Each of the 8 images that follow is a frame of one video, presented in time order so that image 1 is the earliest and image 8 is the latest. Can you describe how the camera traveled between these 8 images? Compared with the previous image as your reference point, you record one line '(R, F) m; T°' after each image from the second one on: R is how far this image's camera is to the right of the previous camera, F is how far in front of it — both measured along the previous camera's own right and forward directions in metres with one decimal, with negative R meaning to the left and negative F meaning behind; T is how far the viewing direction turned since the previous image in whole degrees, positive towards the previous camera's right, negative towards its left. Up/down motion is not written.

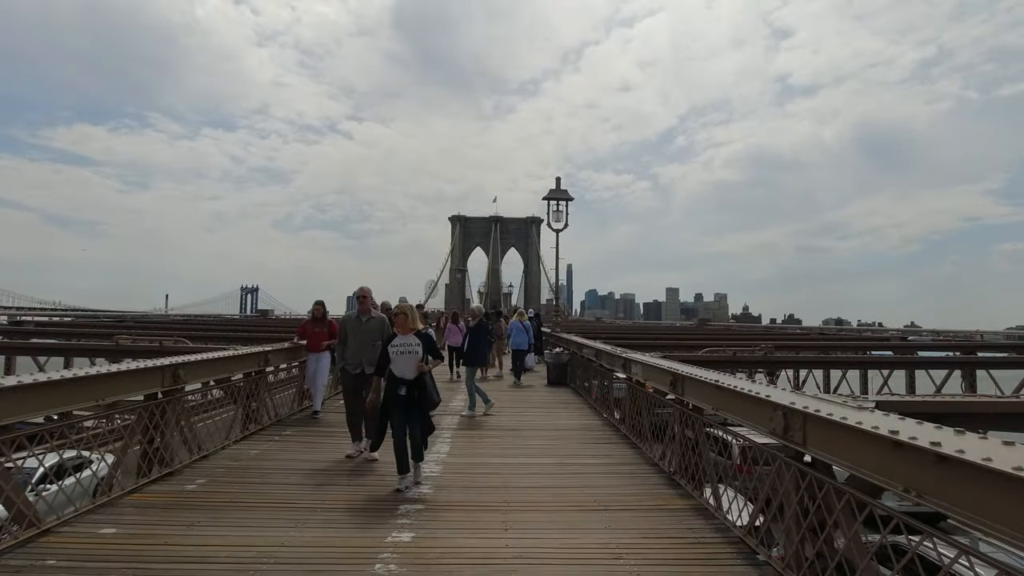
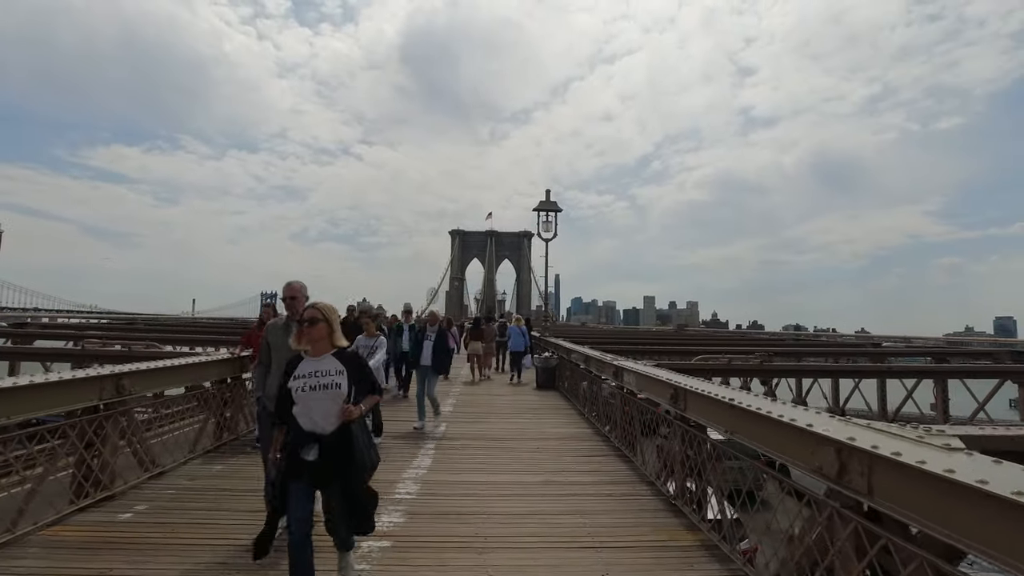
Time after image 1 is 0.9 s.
(0.0, +0.4) m; +2°
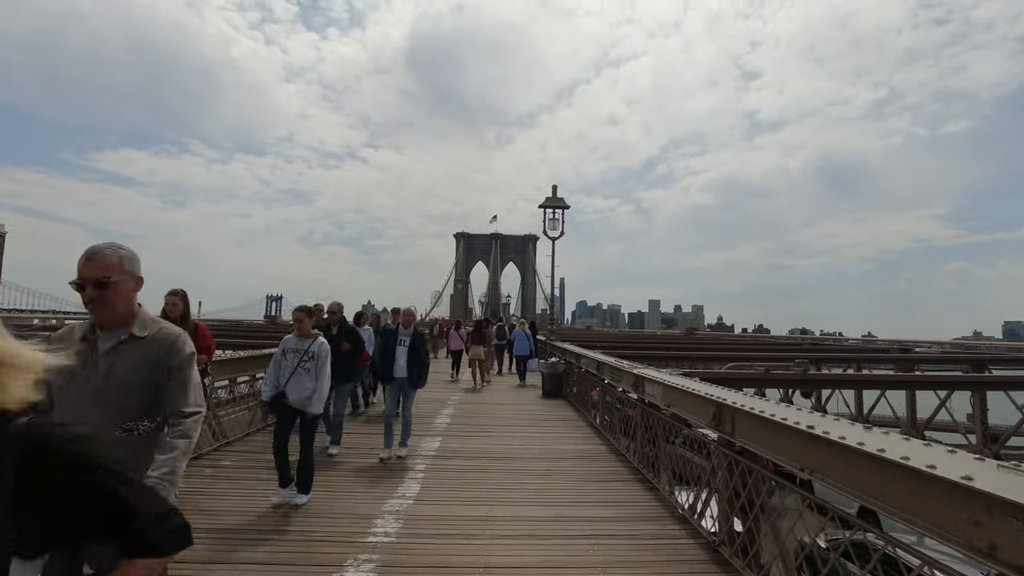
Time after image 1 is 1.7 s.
(0.0, +0.7) m; 0°
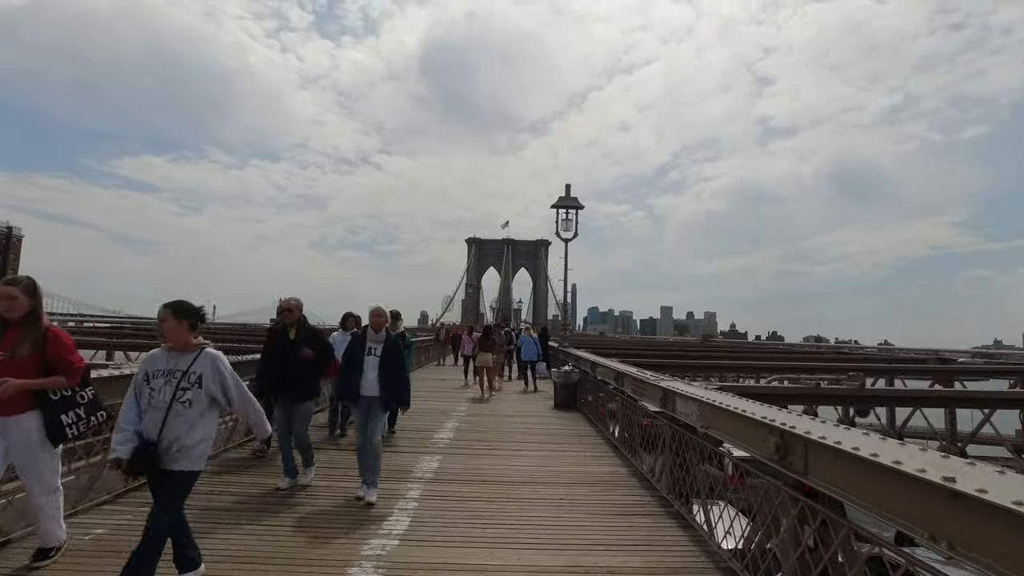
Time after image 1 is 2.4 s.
(0.0, +0.7) m; -1°
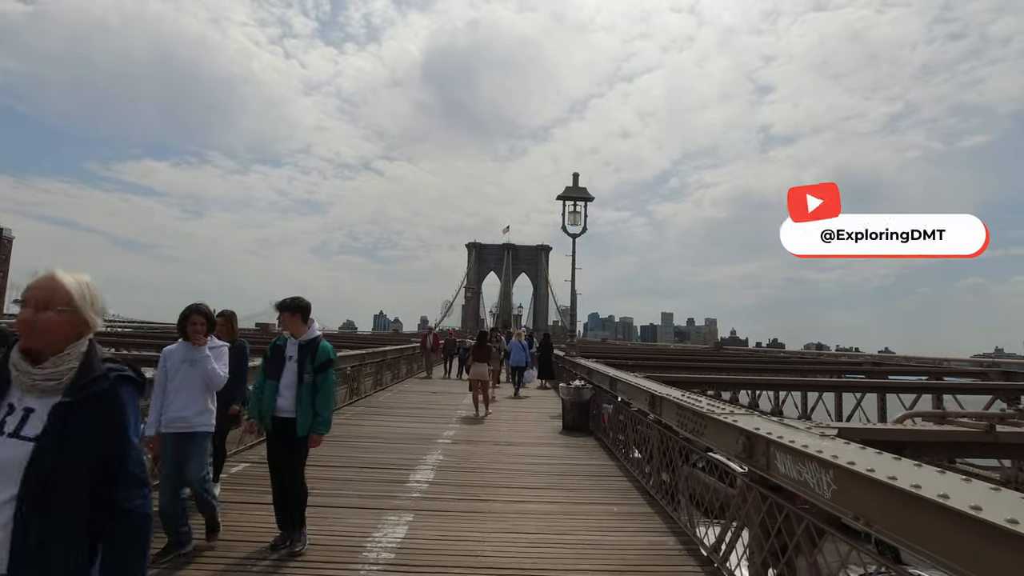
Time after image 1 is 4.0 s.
(0.0, +1.2) m; 0°
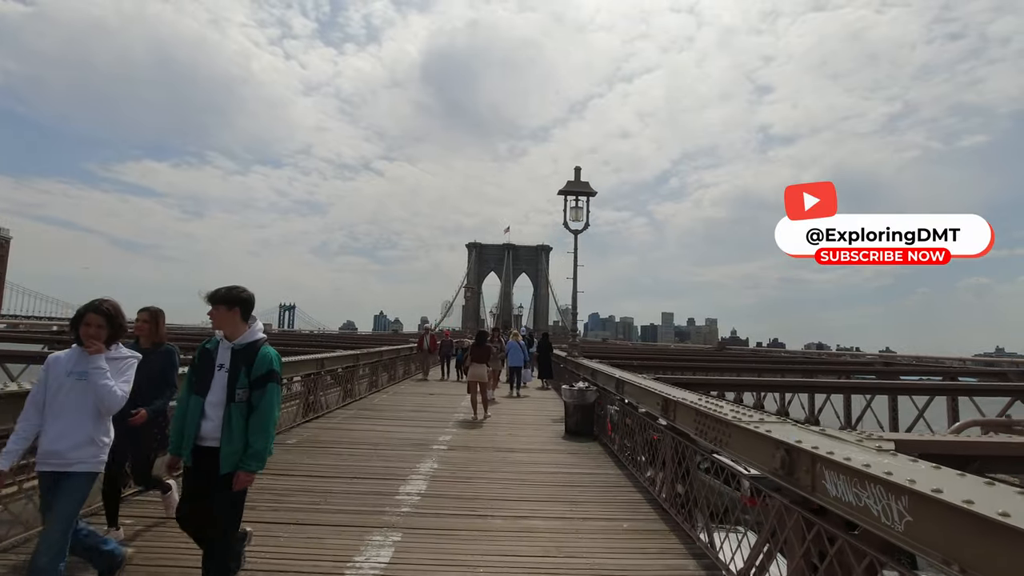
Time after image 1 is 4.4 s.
(0.0, -1.0) m; 0°
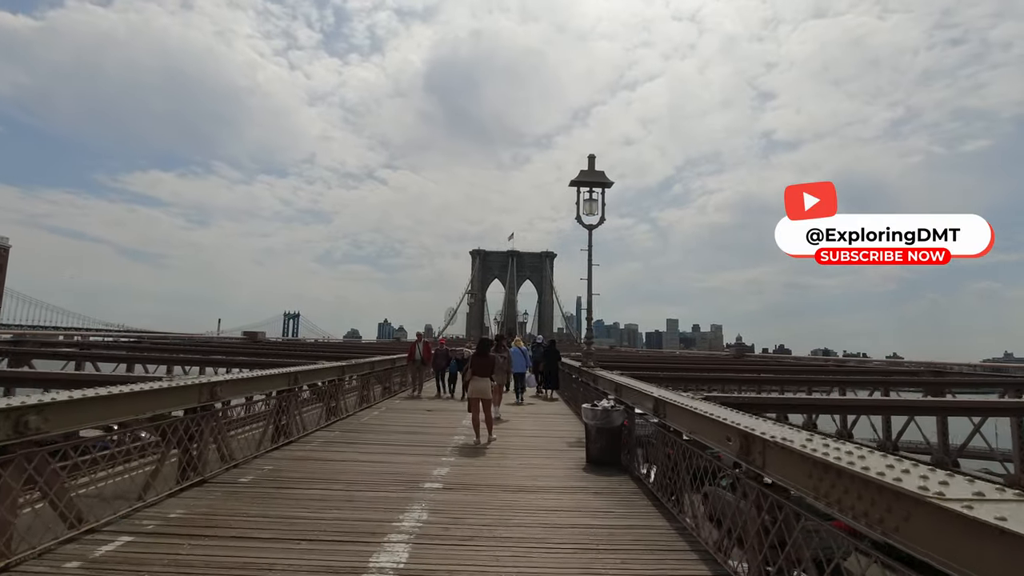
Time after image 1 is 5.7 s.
(-0.1, +0.2) m; 0°
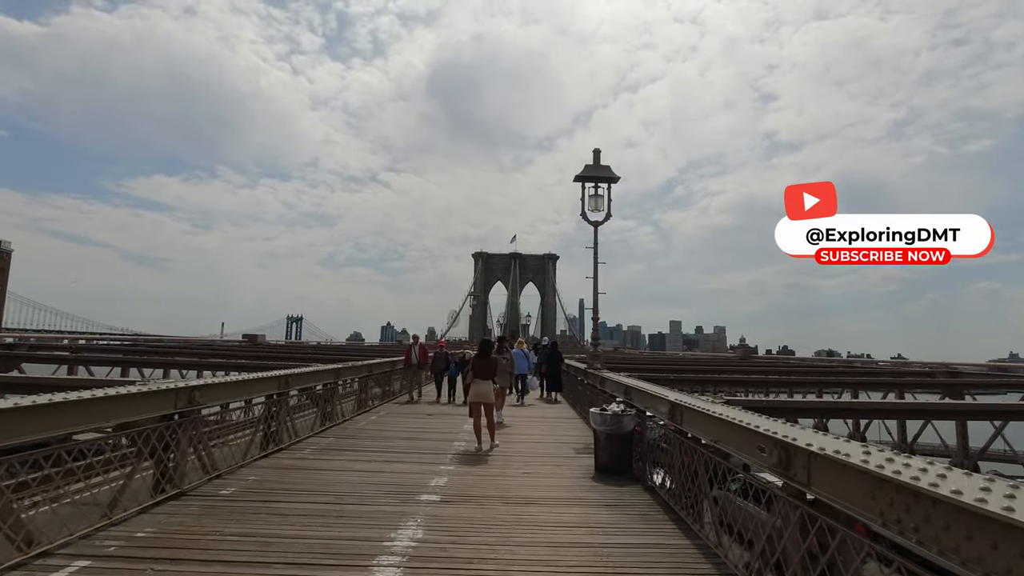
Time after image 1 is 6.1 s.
(+0.1, -0.6) m; 0°
